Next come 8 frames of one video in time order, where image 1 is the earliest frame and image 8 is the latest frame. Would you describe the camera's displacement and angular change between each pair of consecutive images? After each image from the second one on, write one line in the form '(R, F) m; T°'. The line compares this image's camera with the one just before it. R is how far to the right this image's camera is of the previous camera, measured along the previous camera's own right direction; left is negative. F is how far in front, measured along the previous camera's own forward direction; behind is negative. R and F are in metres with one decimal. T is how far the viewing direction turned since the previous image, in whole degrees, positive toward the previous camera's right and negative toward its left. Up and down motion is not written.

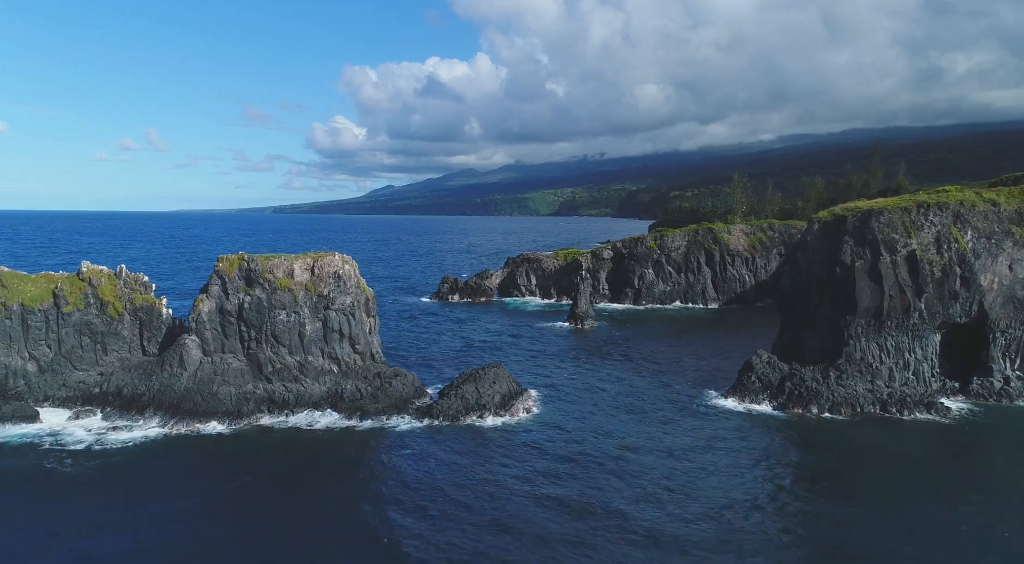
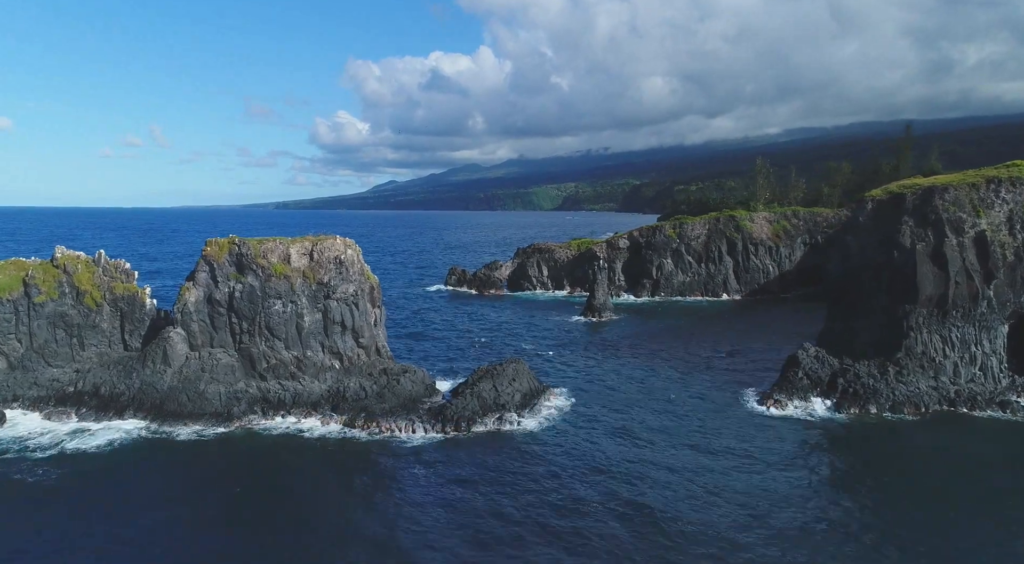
(-1.1, +5.3) m; 0°
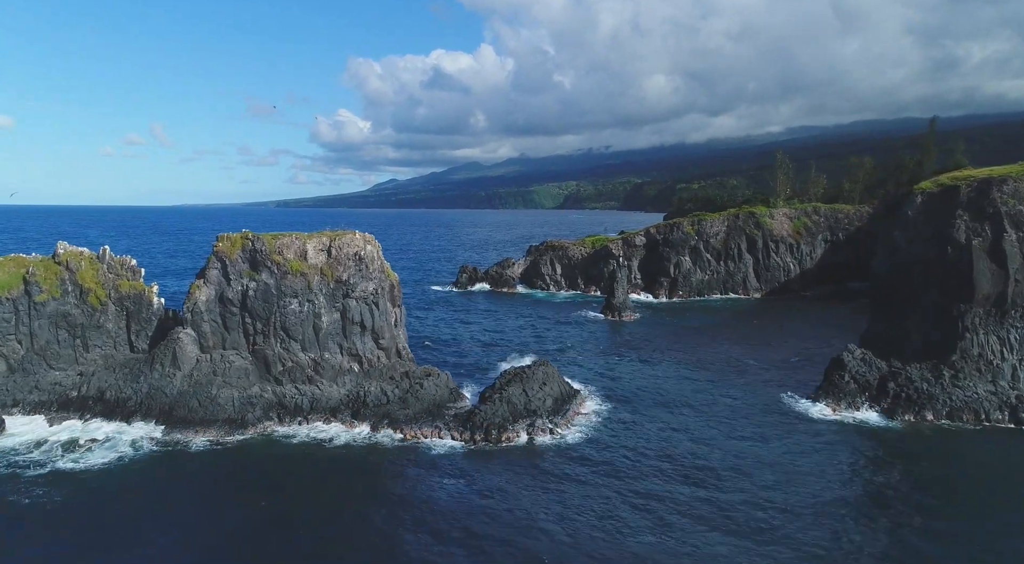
(-1.8, +2.7) m; 0°
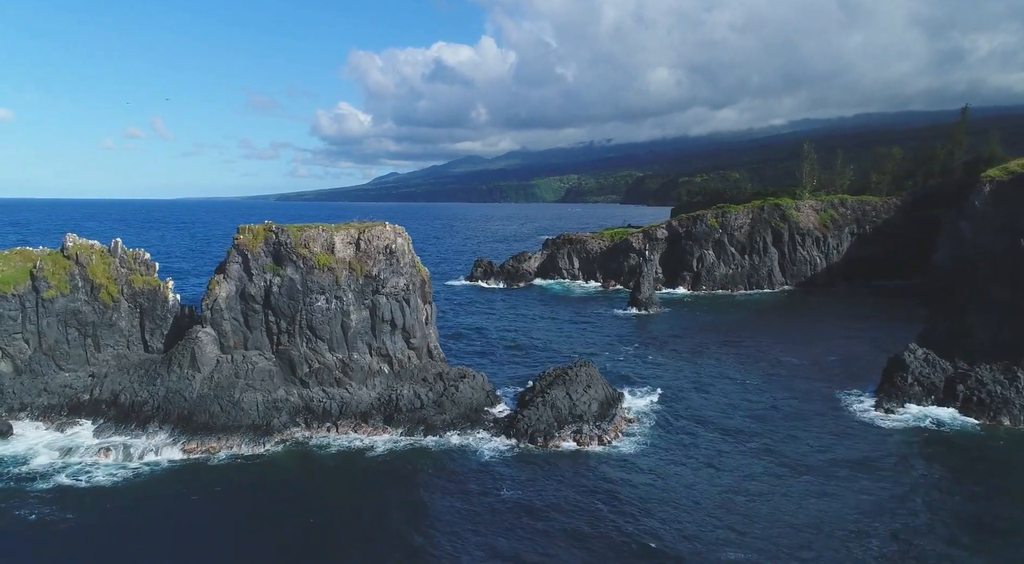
(-2.3, +3.0) m; 0°
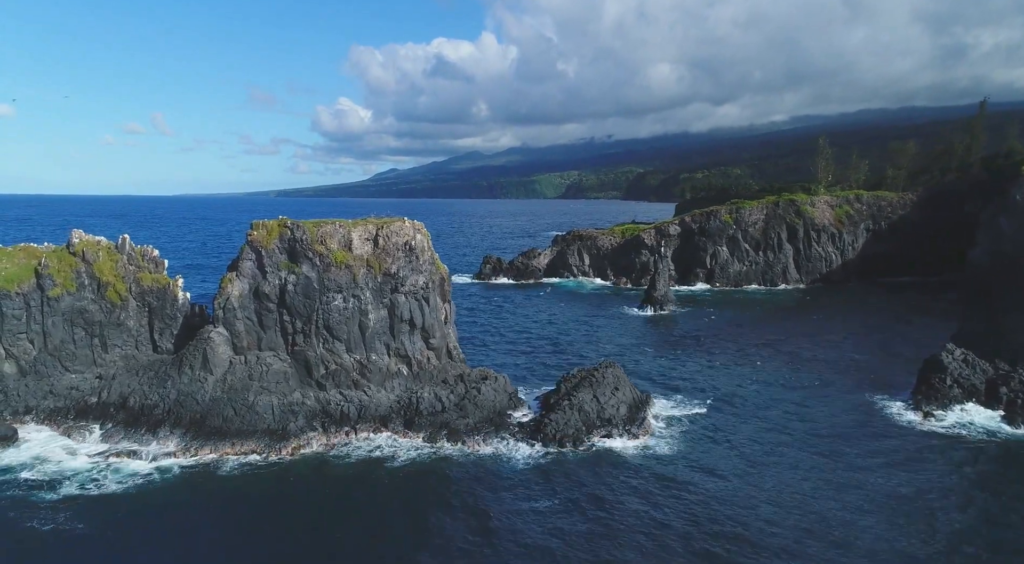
(-1.3, +1.6) m; 0°
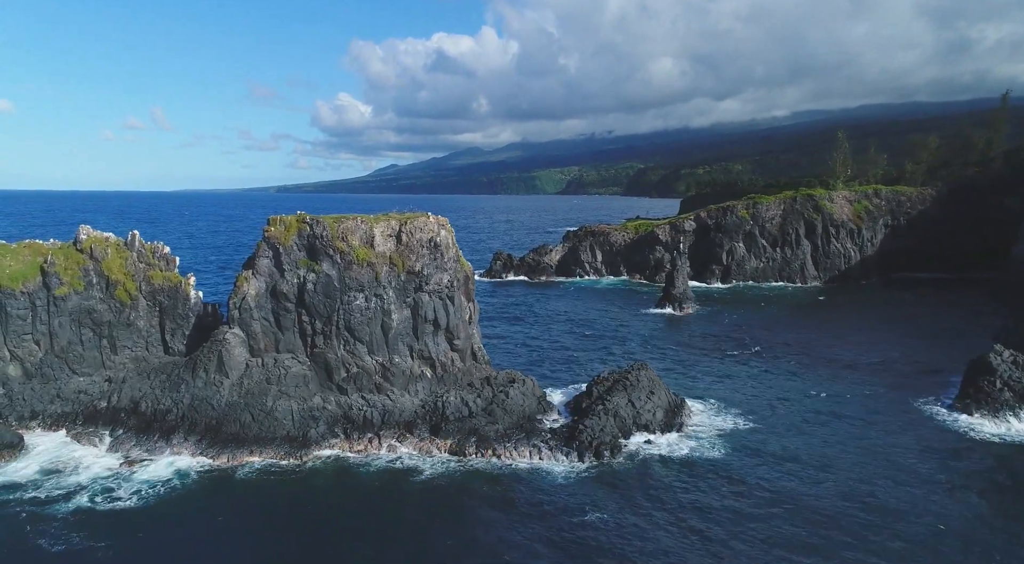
(-1.5, +1.9) m; 0°
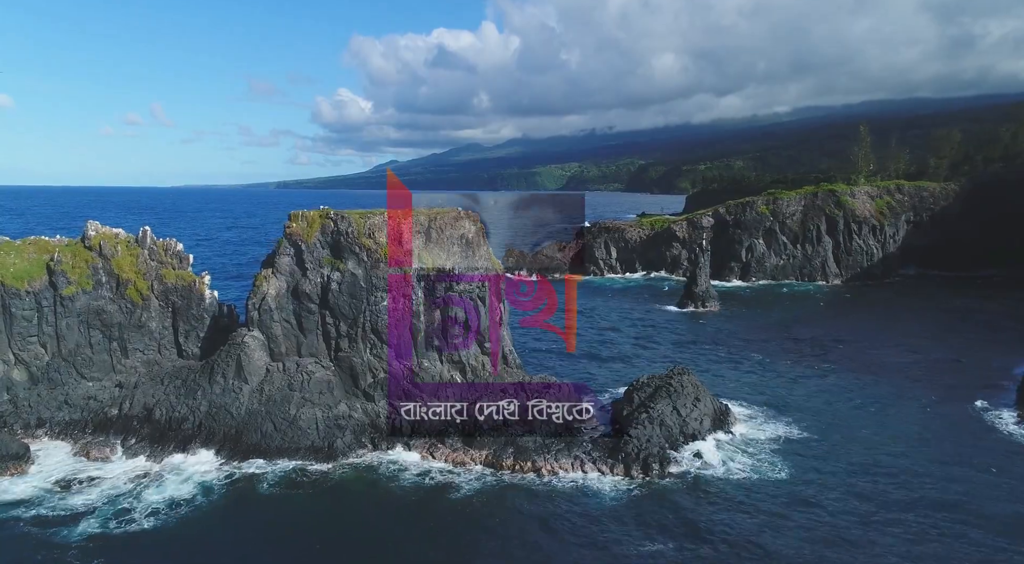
(-1.7, +2.2) m; 0°
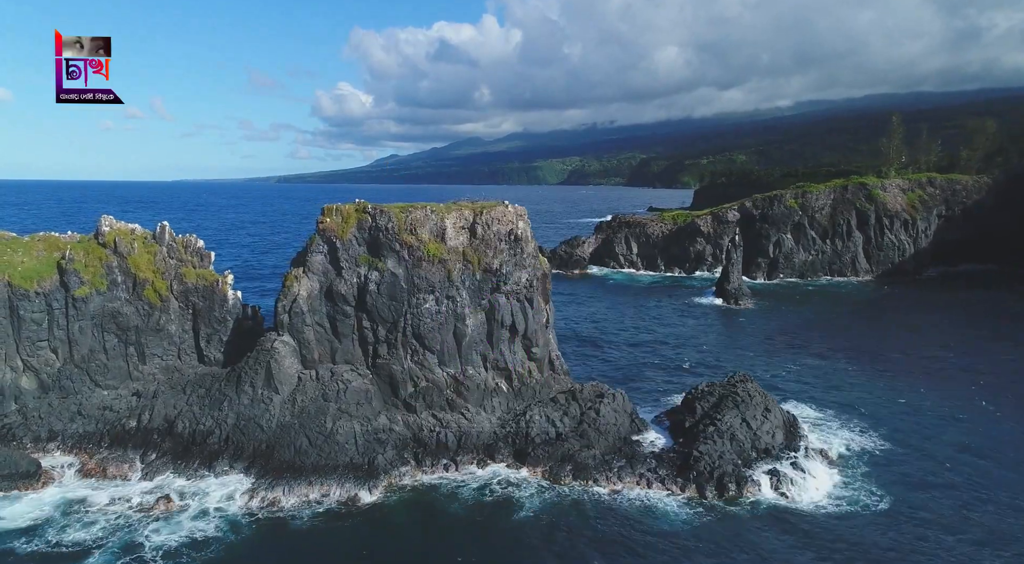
(-2.3, +2.9) m; 0°
